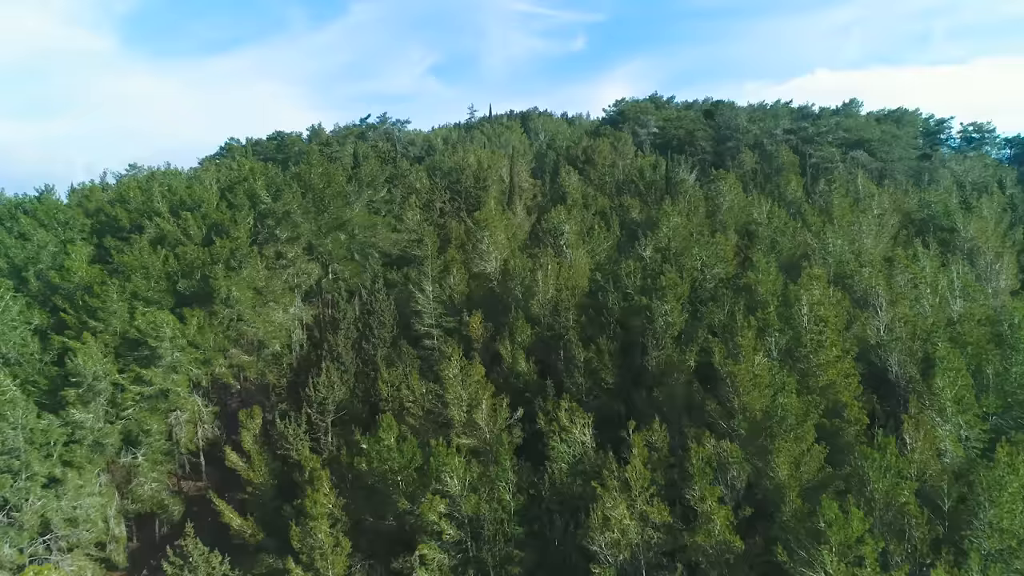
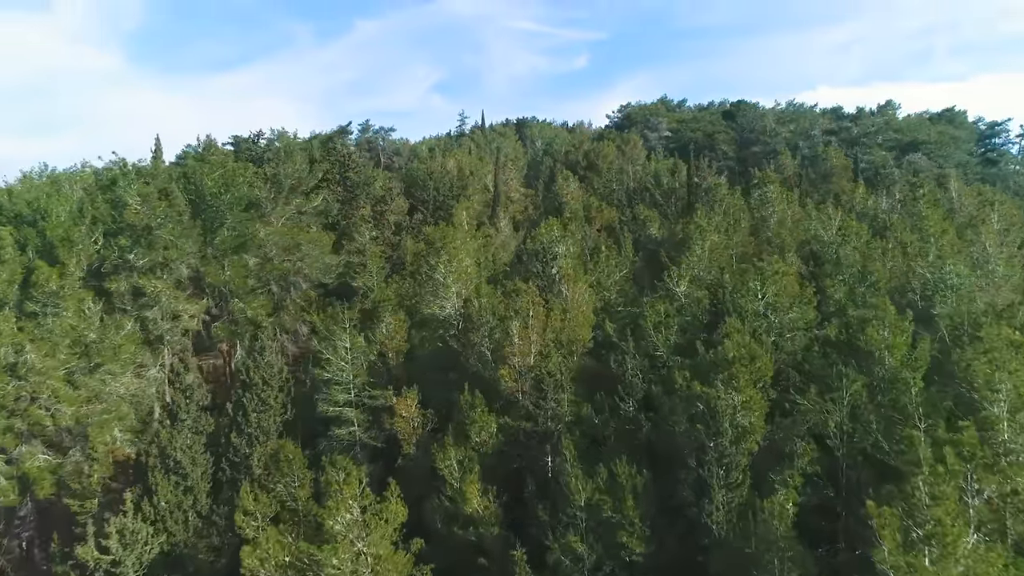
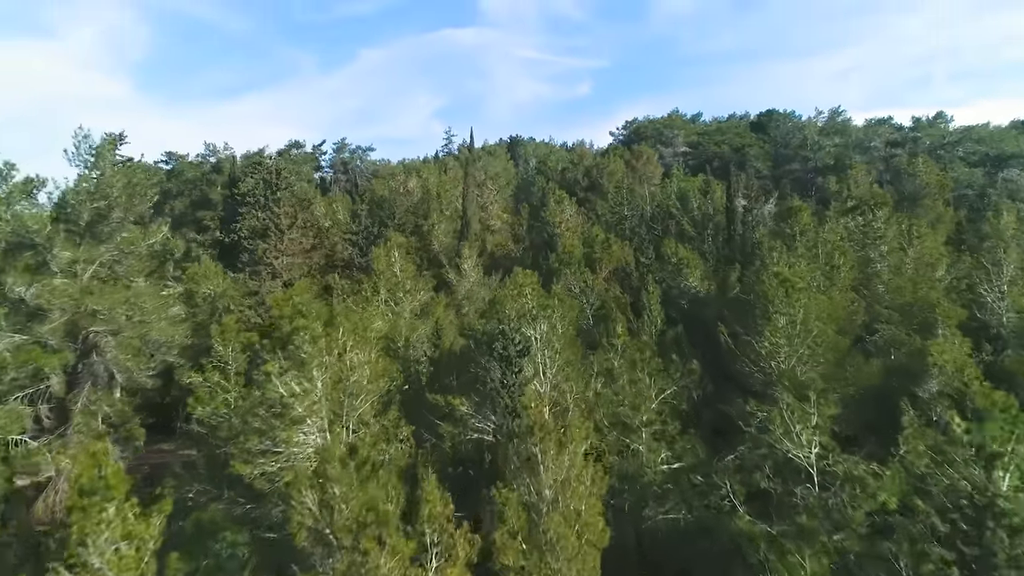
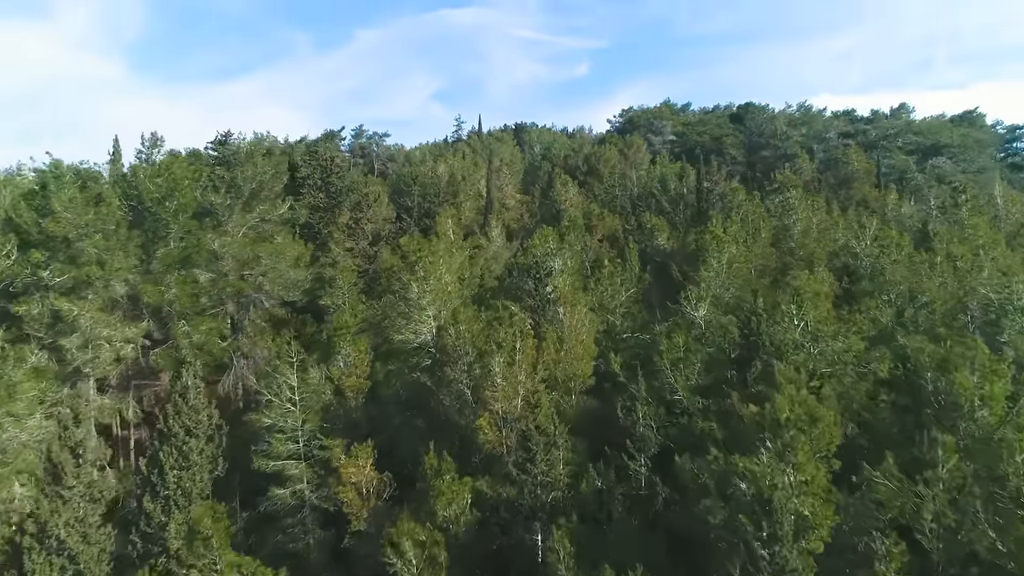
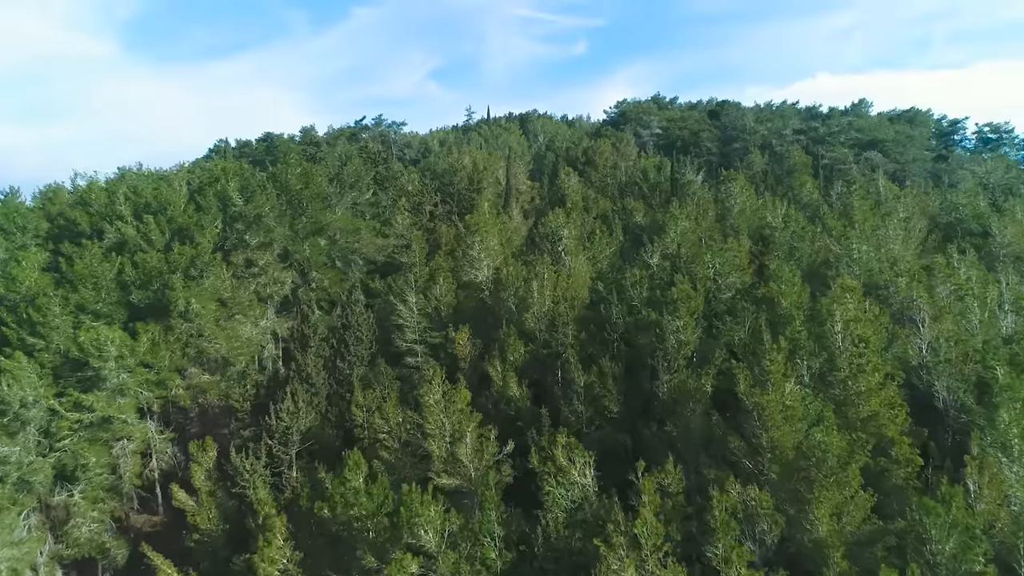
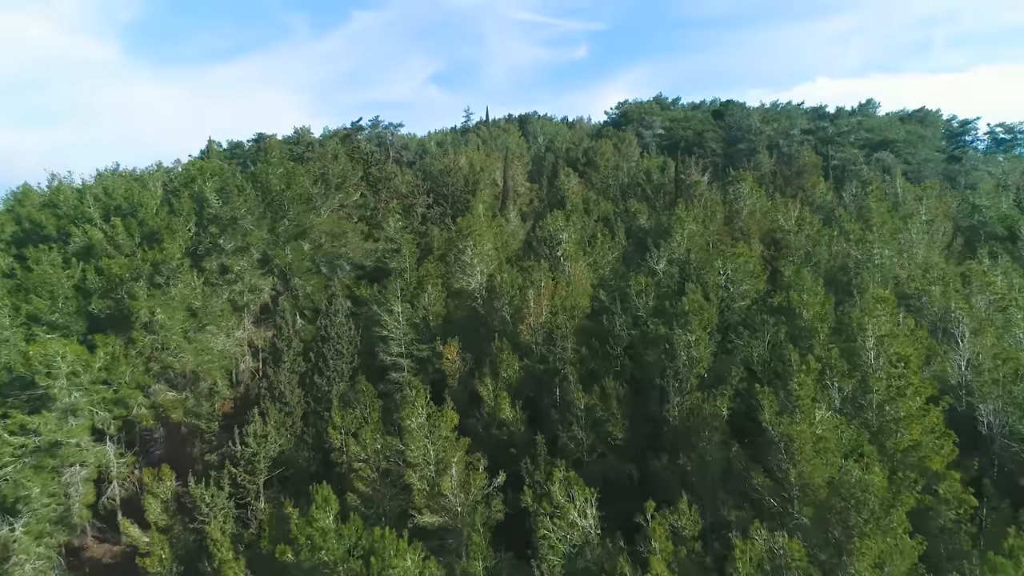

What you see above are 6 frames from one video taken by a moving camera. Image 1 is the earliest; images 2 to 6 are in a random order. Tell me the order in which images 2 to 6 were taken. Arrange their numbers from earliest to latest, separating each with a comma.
5, 6, 2, 4, 3
